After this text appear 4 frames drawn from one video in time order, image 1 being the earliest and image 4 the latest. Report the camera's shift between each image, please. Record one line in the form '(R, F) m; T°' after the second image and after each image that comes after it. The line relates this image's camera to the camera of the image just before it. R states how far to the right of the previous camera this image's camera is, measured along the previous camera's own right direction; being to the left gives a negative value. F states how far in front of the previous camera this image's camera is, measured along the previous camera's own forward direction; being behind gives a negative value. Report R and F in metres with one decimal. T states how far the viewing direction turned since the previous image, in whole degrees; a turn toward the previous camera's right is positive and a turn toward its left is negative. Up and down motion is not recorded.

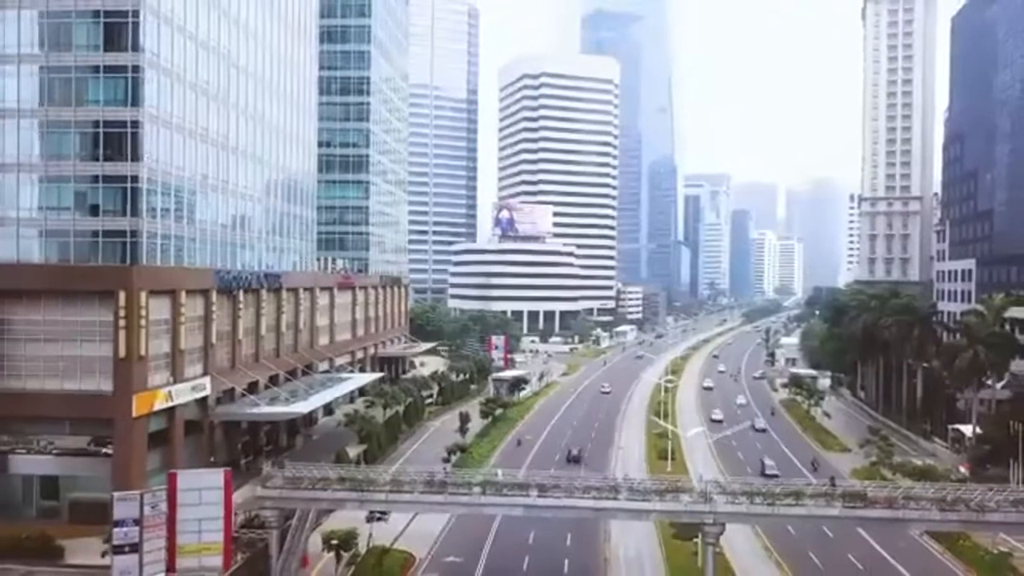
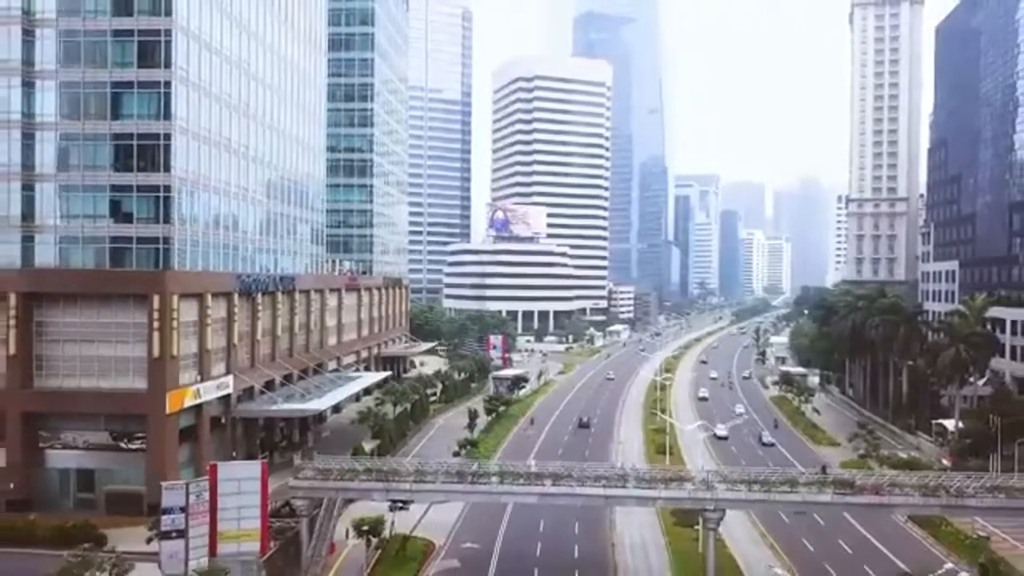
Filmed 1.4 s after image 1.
(-0.6, -1.7) m; +1°
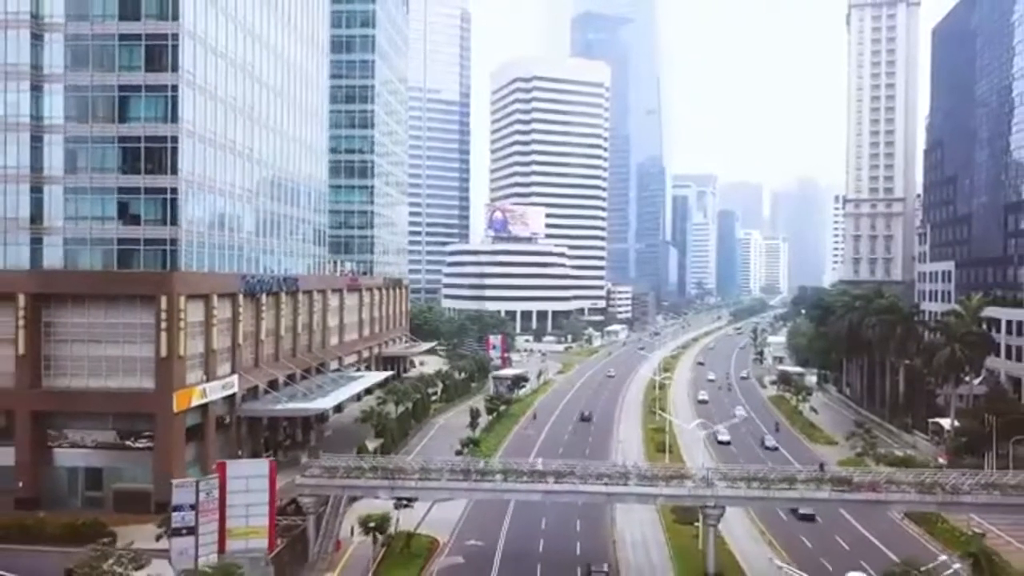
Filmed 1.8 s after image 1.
(-0.2, -0.4) m; 0°
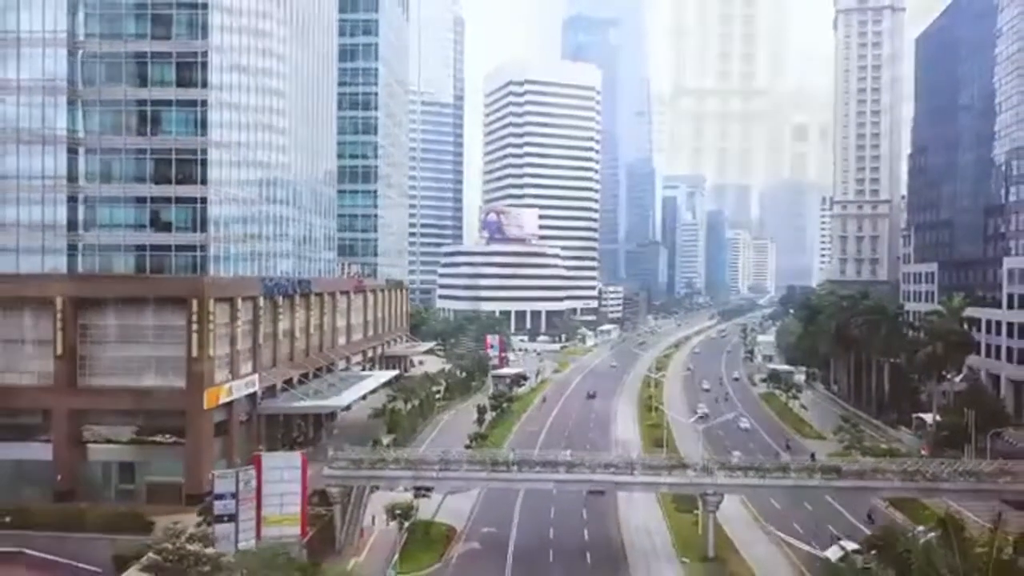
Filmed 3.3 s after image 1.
(-0.7, -1.8) m; +1°
